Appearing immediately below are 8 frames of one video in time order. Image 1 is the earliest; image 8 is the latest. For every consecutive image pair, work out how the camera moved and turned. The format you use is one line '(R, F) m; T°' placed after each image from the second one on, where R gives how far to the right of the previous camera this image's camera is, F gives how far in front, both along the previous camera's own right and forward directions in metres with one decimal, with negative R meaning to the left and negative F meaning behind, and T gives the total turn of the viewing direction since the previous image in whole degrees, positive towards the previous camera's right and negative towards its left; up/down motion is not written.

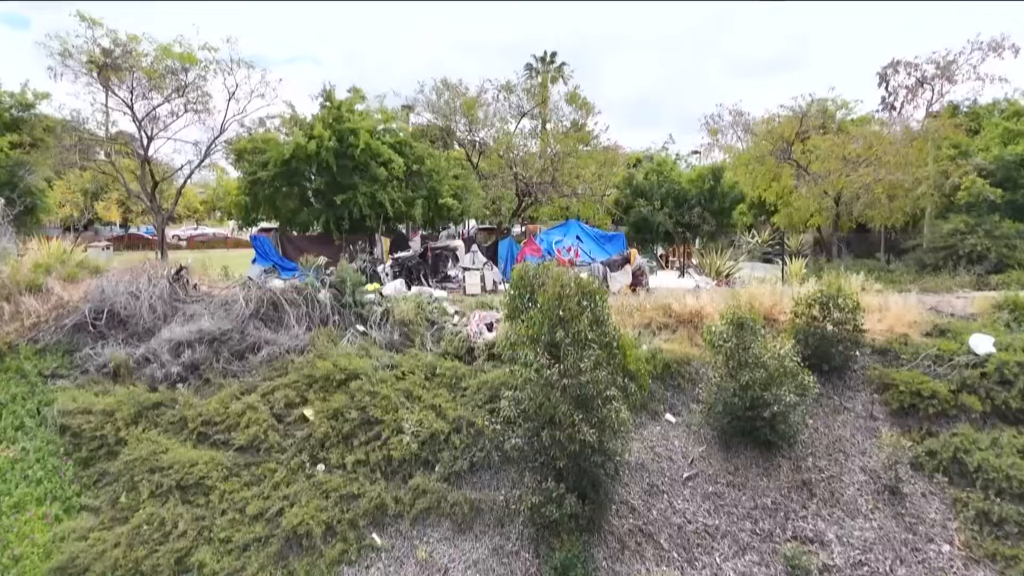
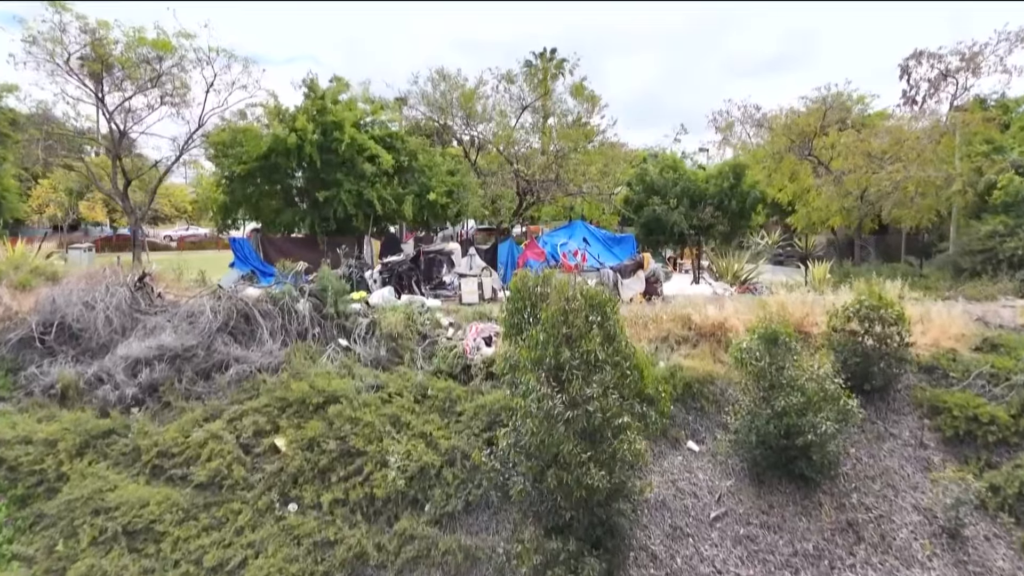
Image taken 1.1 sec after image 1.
(0.0, +1.2) m; 0°
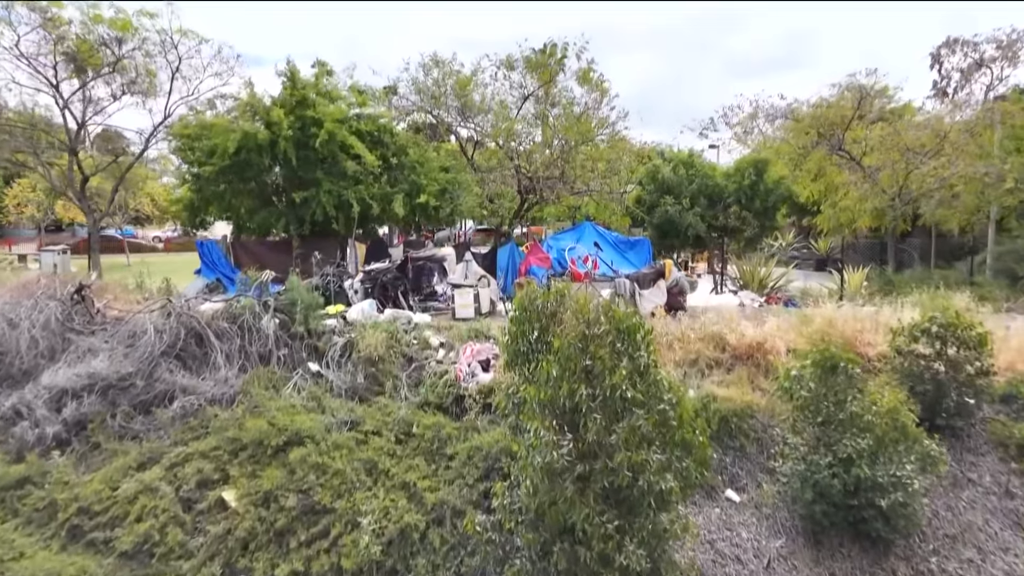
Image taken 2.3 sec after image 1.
(0.0, +1.5) m; 0°
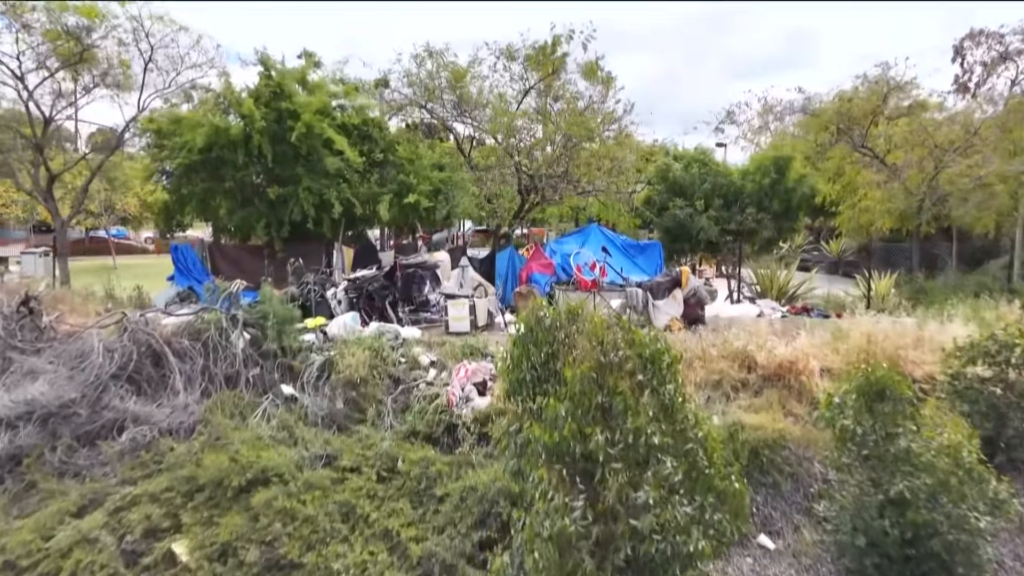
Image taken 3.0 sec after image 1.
(0.0, +1.0) m; 0°
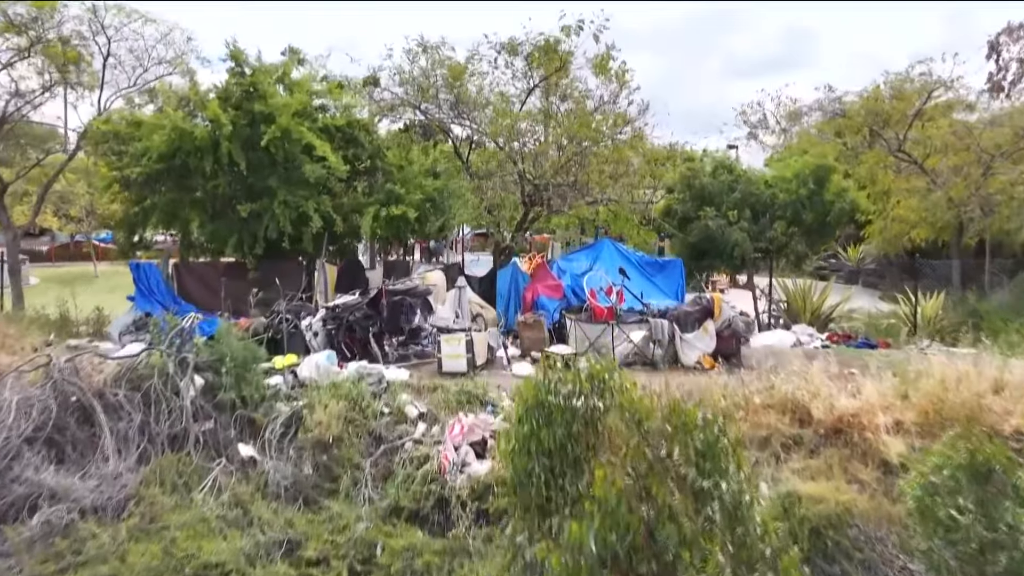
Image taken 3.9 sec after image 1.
(0.0, +1.3) m; 0°
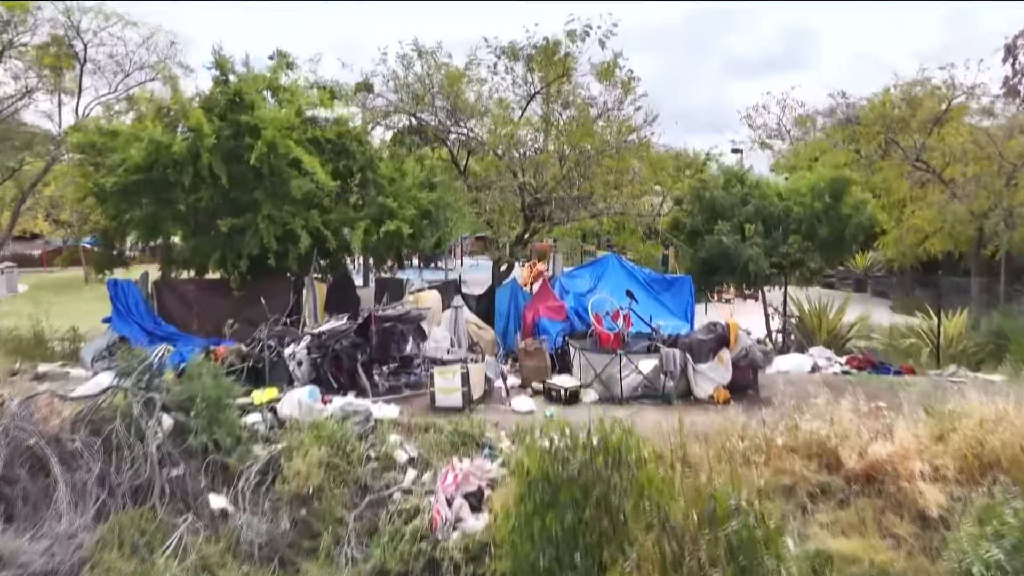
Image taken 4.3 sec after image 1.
(0.0, +0.6) m; 0°
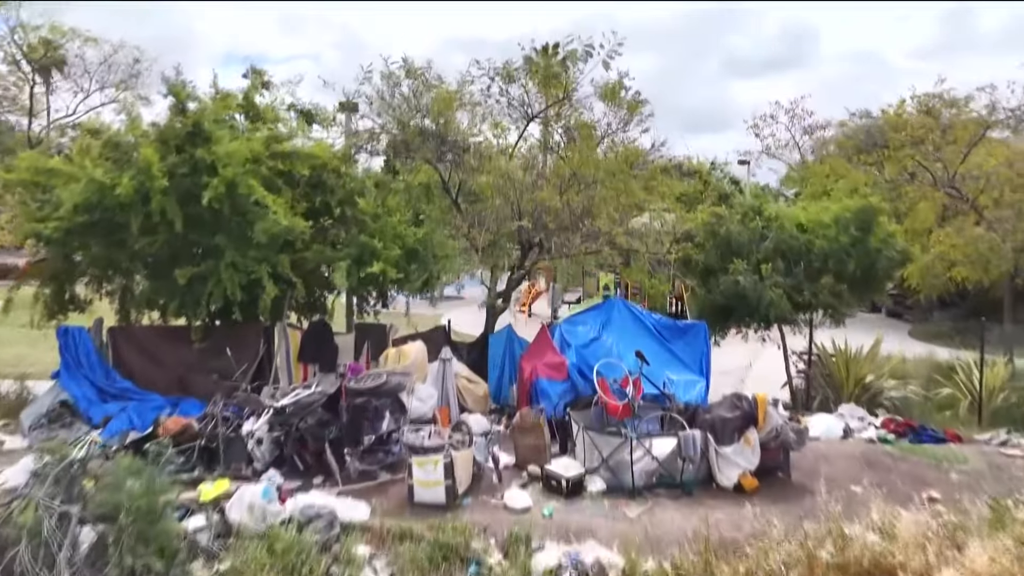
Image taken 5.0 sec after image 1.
(0.0, +1.0) m; 0°
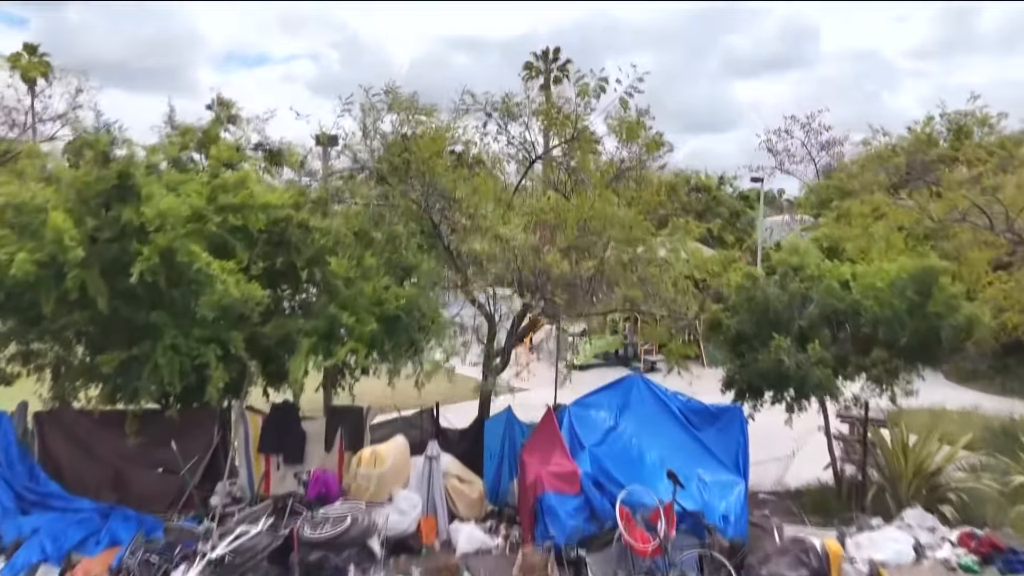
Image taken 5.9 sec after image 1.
(0.0, +1.4) m; 0°
